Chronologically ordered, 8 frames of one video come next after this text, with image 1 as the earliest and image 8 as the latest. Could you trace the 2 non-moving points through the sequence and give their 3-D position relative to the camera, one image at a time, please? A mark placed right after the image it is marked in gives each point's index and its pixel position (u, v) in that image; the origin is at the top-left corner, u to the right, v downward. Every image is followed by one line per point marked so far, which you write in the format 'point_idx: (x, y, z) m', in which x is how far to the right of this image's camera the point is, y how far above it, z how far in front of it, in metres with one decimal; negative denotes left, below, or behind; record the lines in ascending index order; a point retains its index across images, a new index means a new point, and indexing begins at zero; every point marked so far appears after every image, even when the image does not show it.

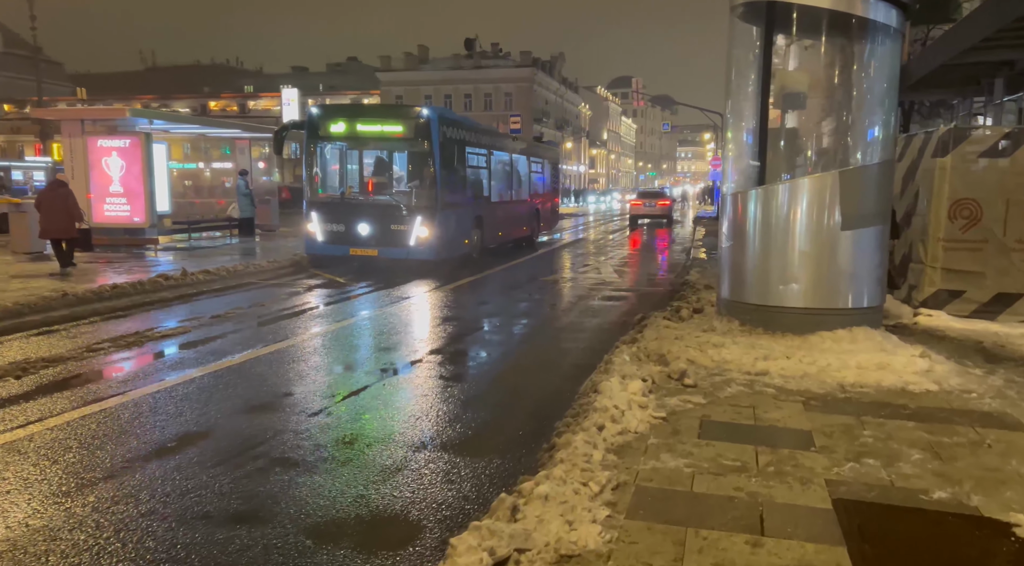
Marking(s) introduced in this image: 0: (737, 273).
0: (+2.4, +0.1, +8.4) m
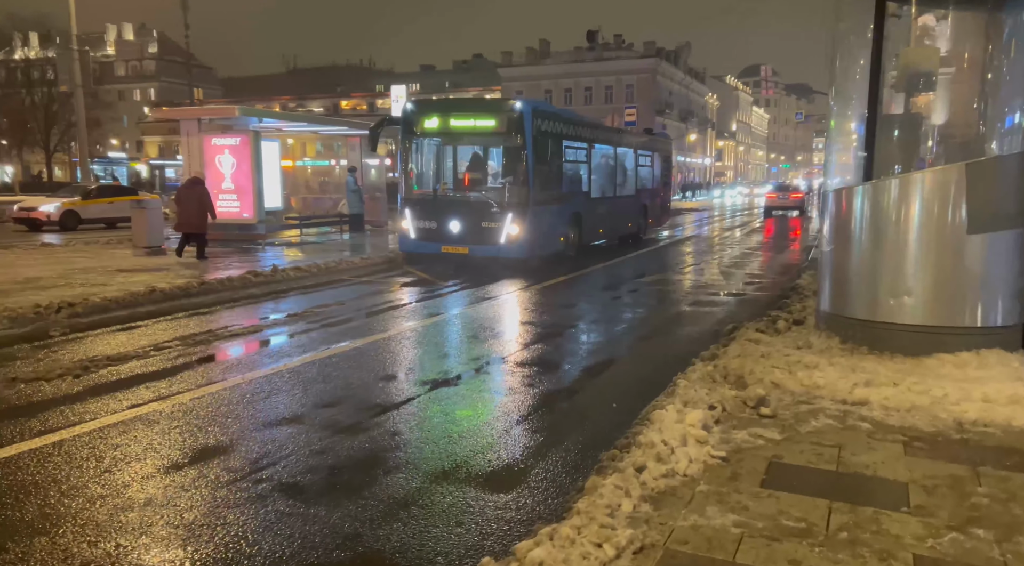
0: (+3.1, 0.0, +7.3) m
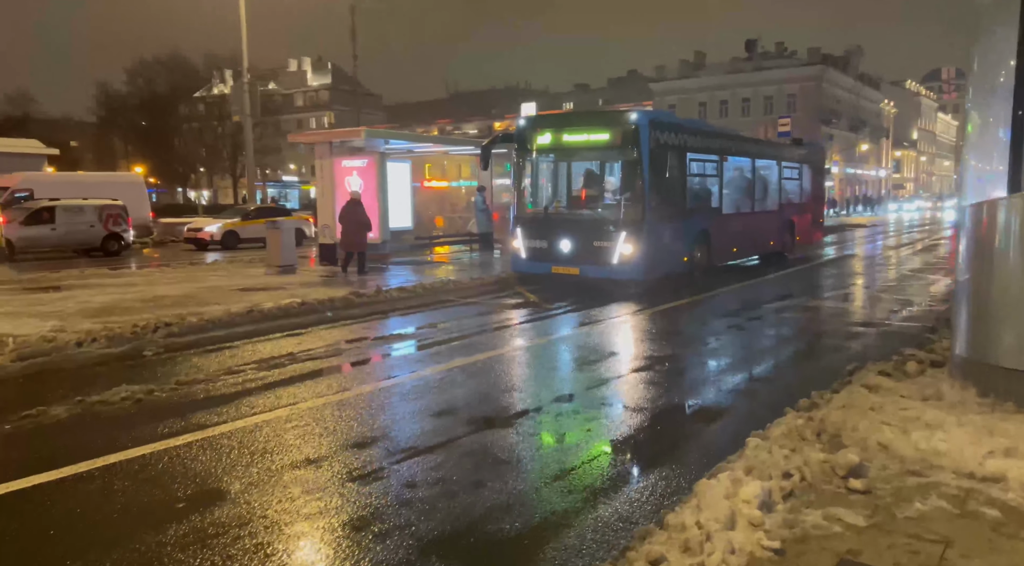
0: (+3.5, -0.2, +5.8) m
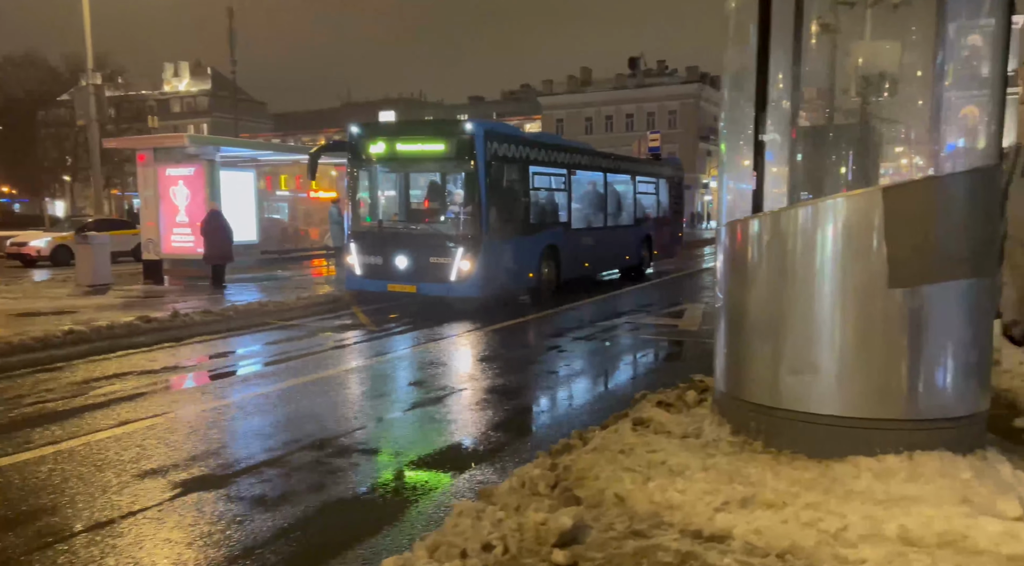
0: (+1.6, -0.4, +5.4) m
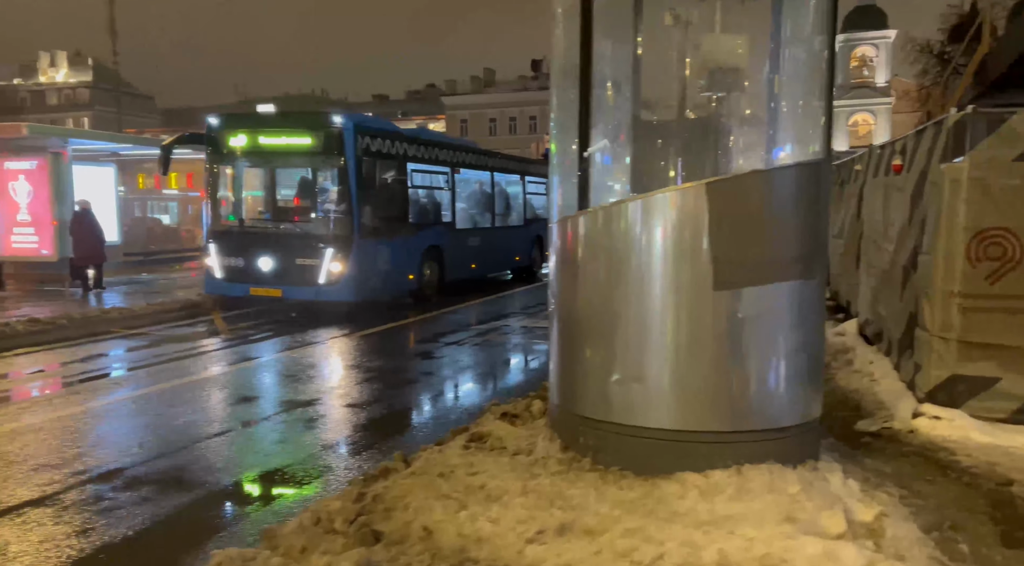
0: (+0.4, -0.5, +5.0) m
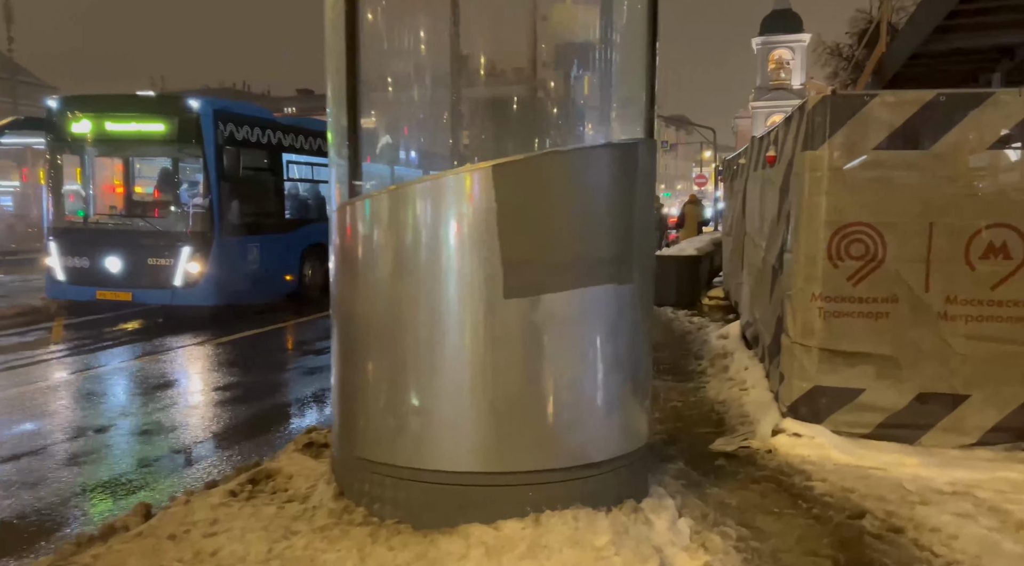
0: (-0.8, -0.5, +4.1) m
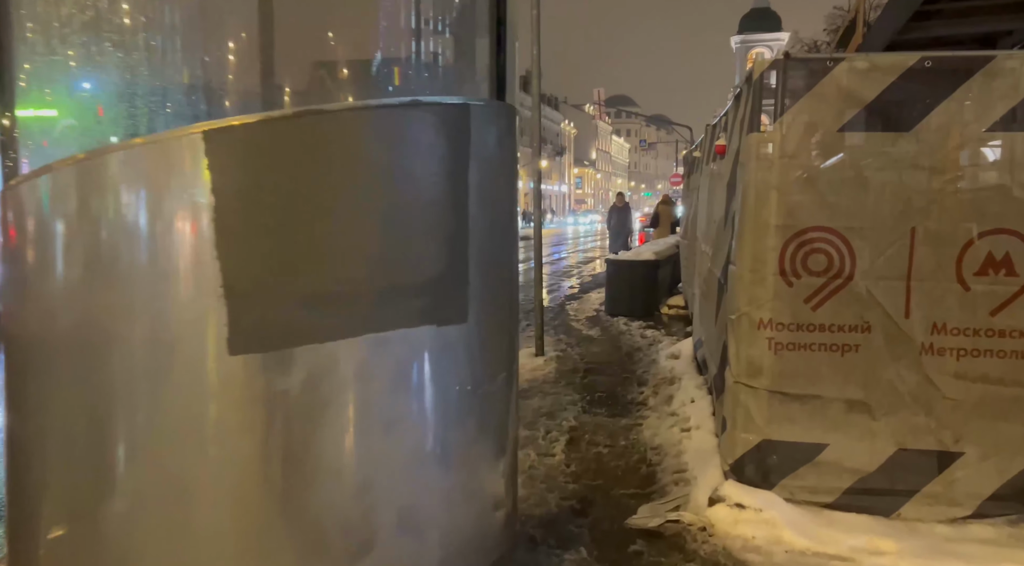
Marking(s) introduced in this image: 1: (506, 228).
0: (-1.6, -0.6, +2.8) m
1: (0.0, +0.2, +2.7) m
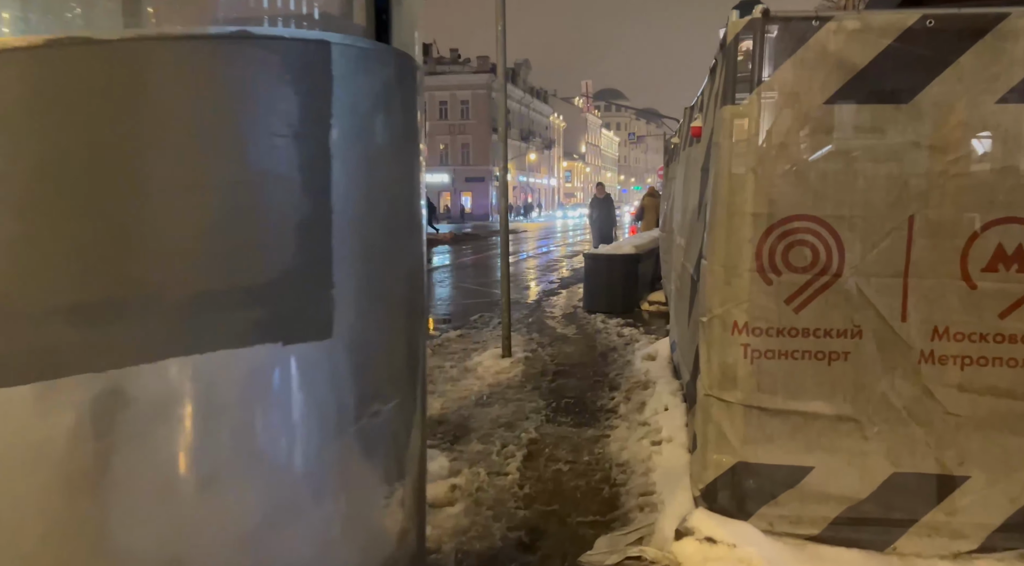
0: (-1.9, -0.6, +2.2) m
1: (-0.3, +0.2, +2.1) m
